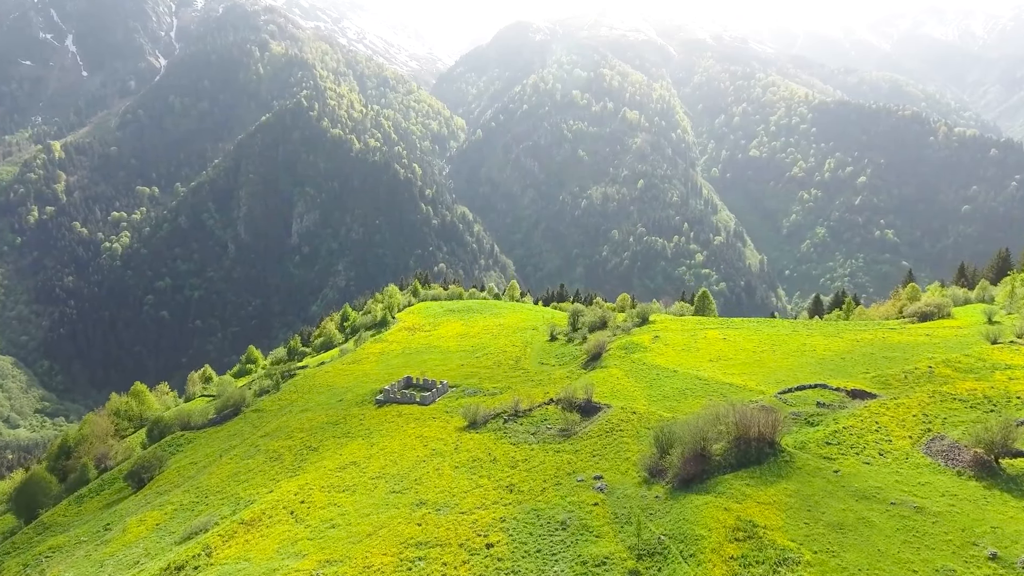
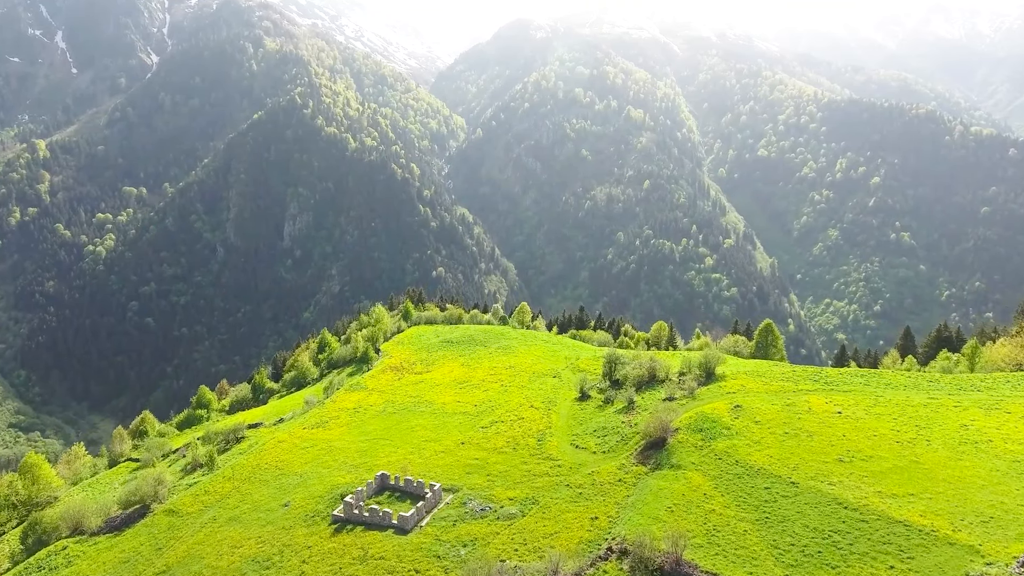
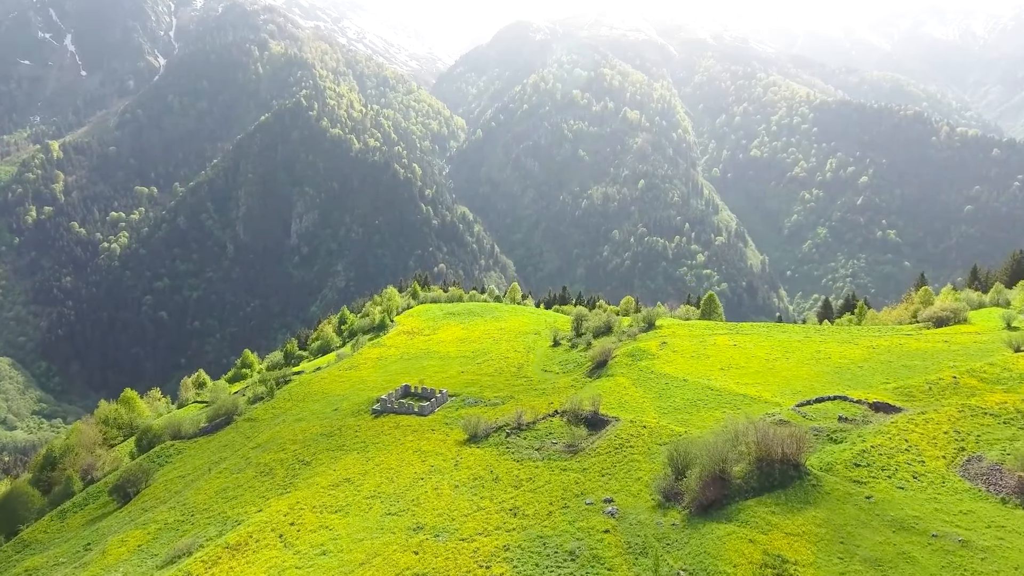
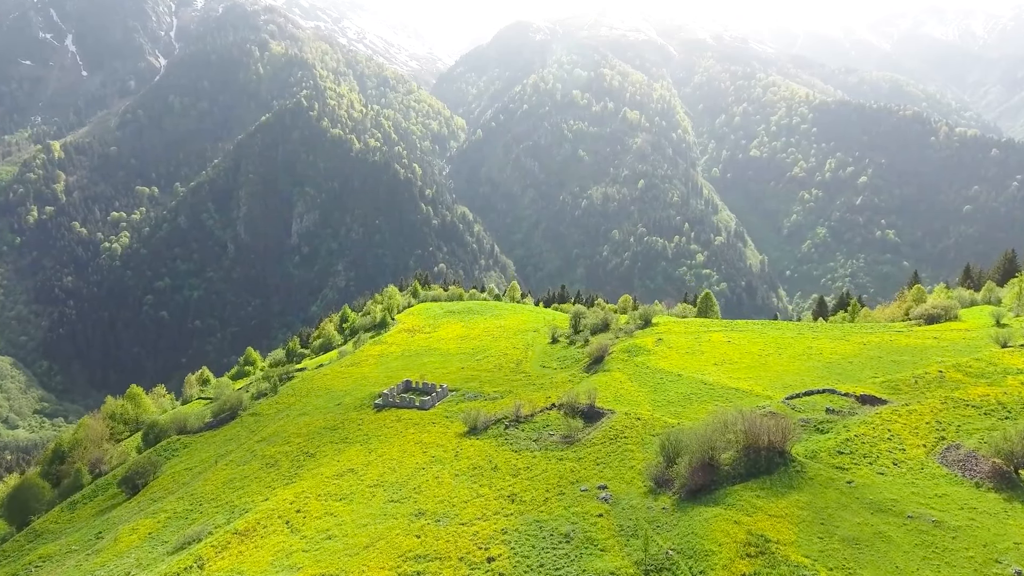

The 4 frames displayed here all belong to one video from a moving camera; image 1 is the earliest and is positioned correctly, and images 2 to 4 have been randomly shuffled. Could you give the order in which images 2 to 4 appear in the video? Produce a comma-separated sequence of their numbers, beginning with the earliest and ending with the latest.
4, 3, 2
